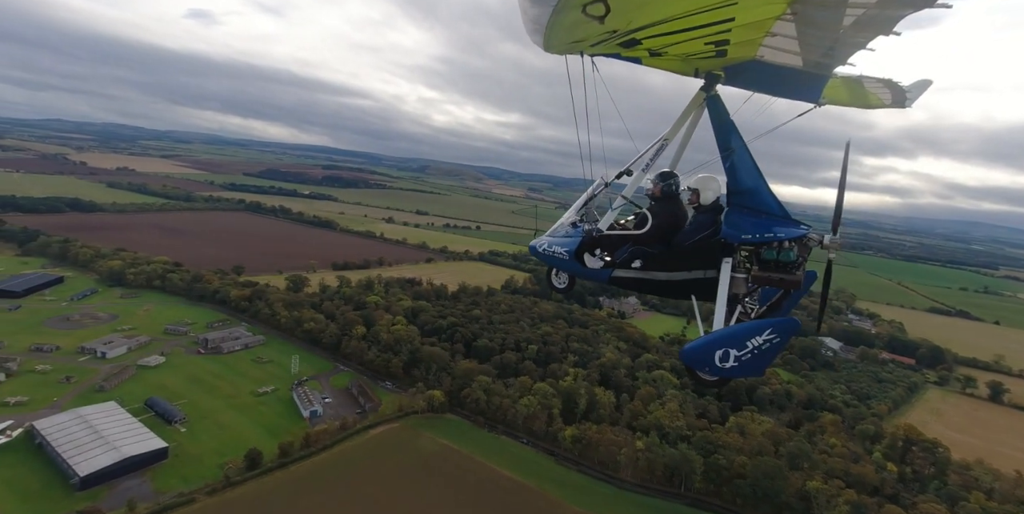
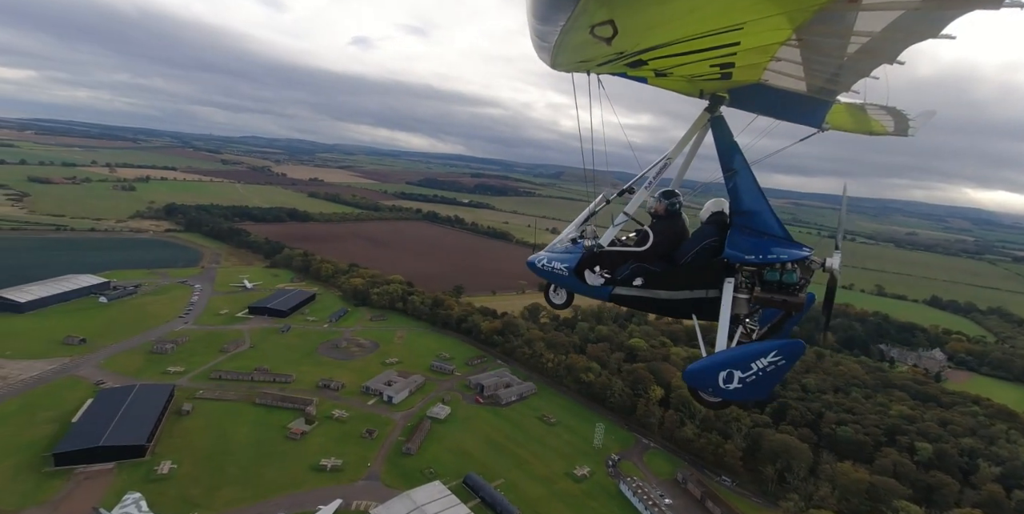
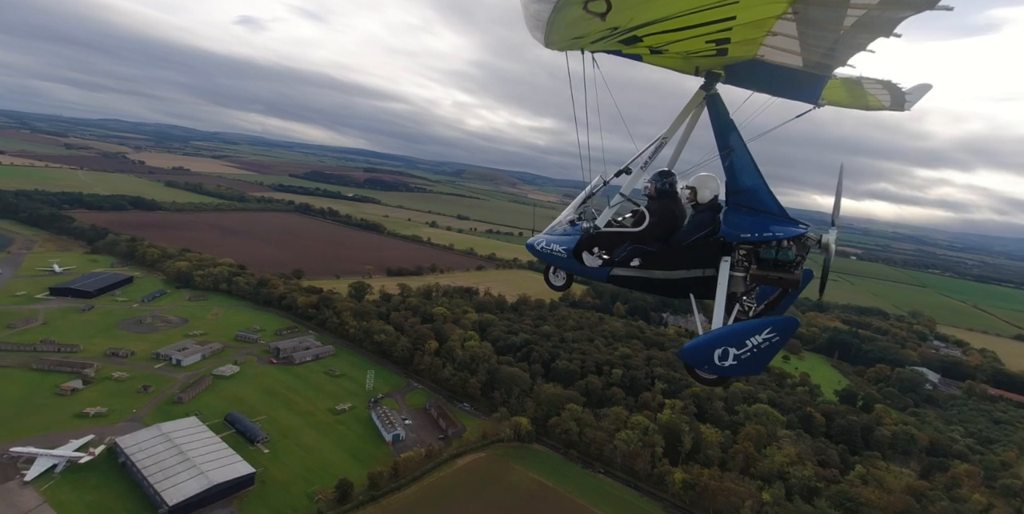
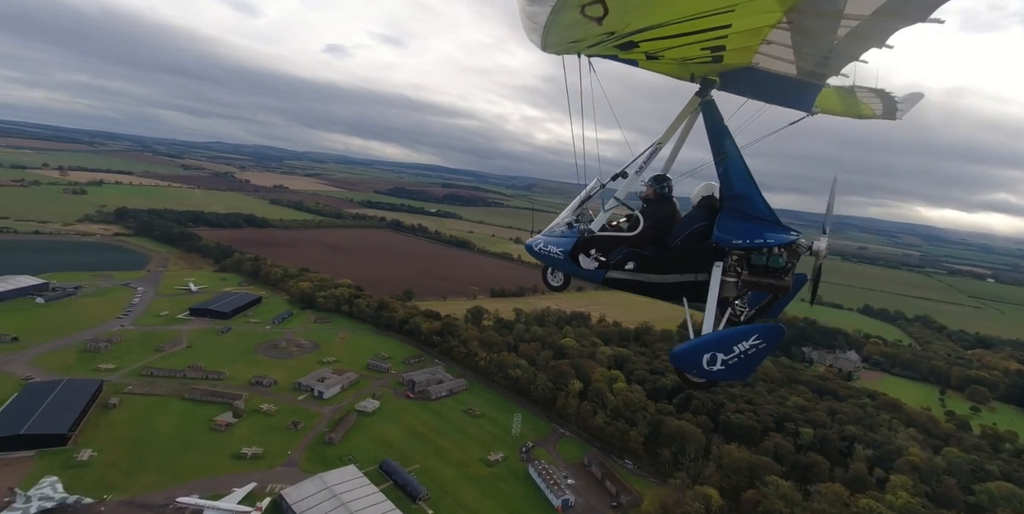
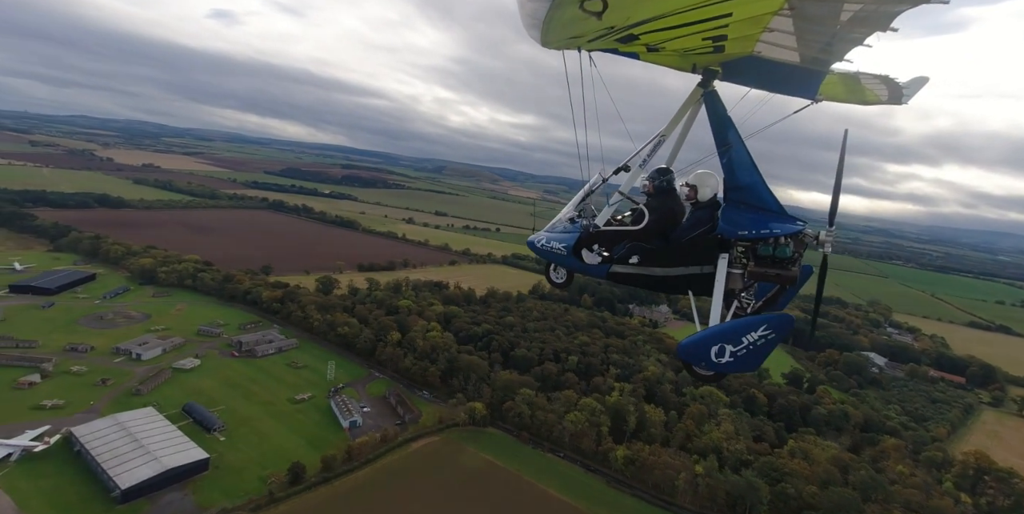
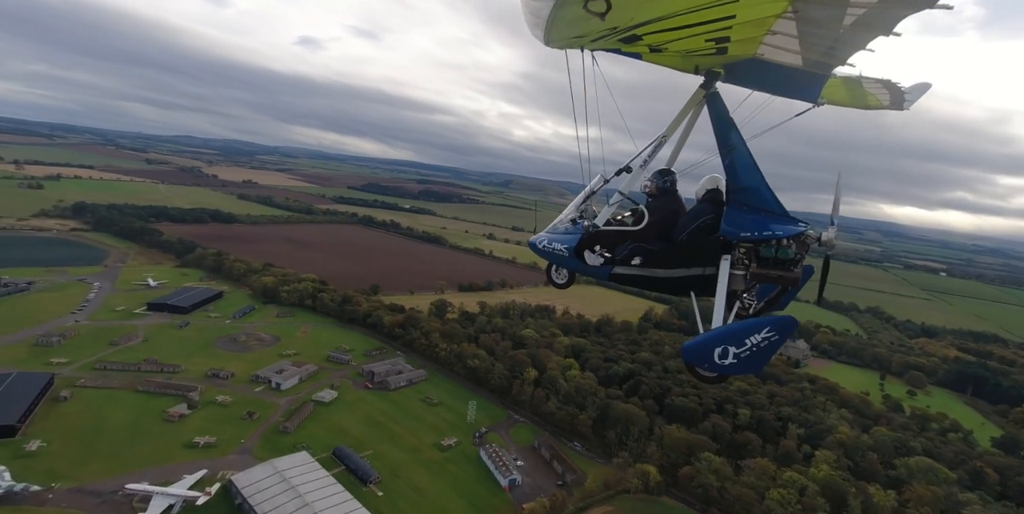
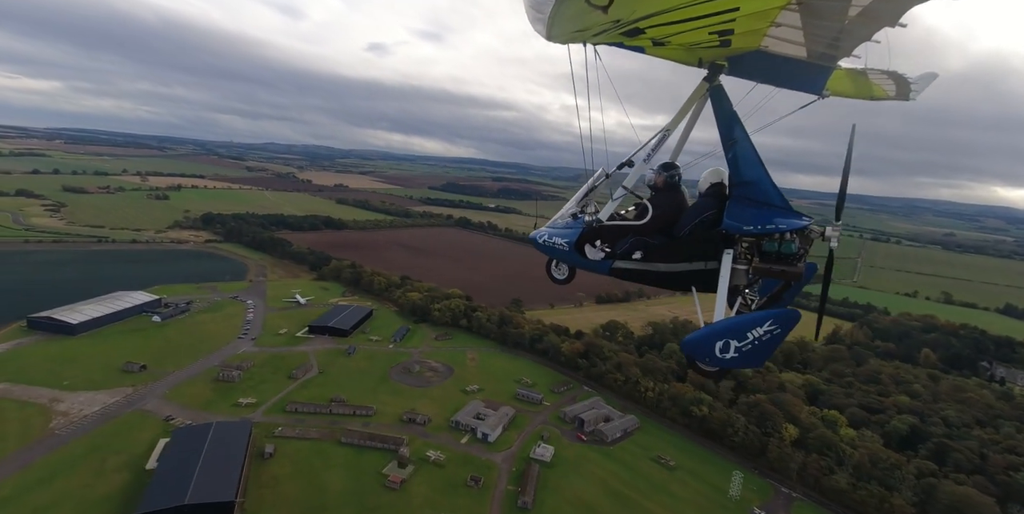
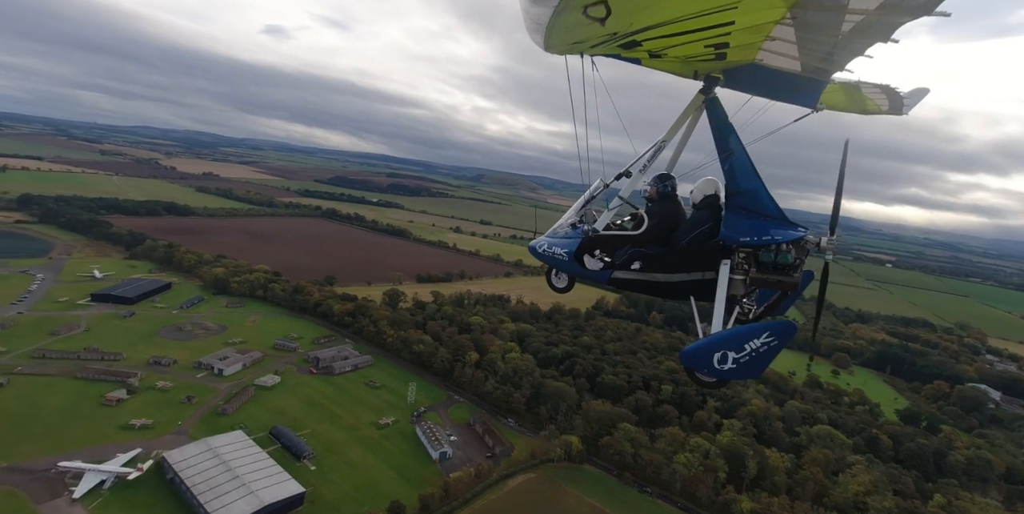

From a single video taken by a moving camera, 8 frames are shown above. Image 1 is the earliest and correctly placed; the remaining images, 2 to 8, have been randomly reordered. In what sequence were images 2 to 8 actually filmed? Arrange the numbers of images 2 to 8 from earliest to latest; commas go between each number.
5, 3, 8, 6, 4, 2, 7
